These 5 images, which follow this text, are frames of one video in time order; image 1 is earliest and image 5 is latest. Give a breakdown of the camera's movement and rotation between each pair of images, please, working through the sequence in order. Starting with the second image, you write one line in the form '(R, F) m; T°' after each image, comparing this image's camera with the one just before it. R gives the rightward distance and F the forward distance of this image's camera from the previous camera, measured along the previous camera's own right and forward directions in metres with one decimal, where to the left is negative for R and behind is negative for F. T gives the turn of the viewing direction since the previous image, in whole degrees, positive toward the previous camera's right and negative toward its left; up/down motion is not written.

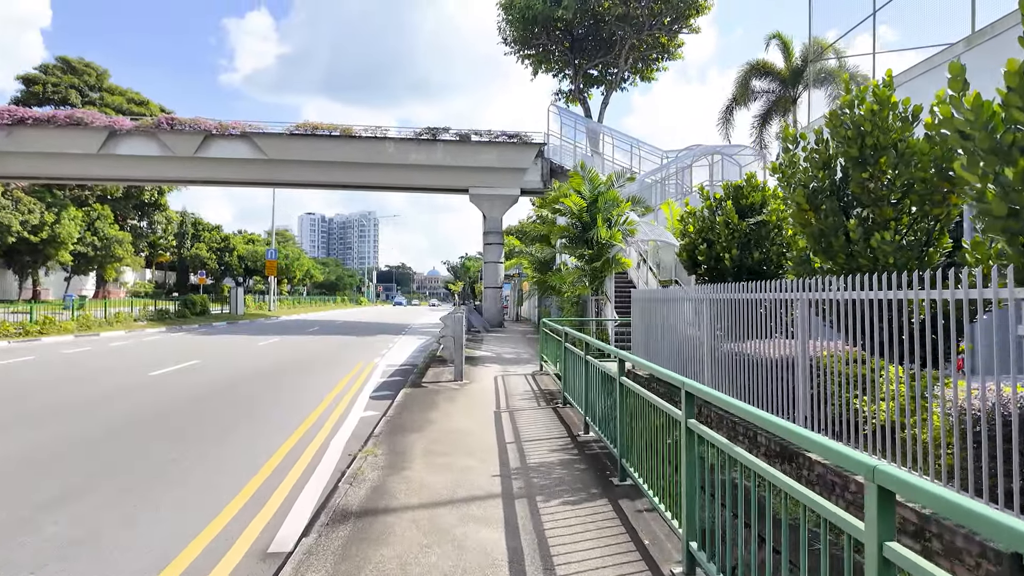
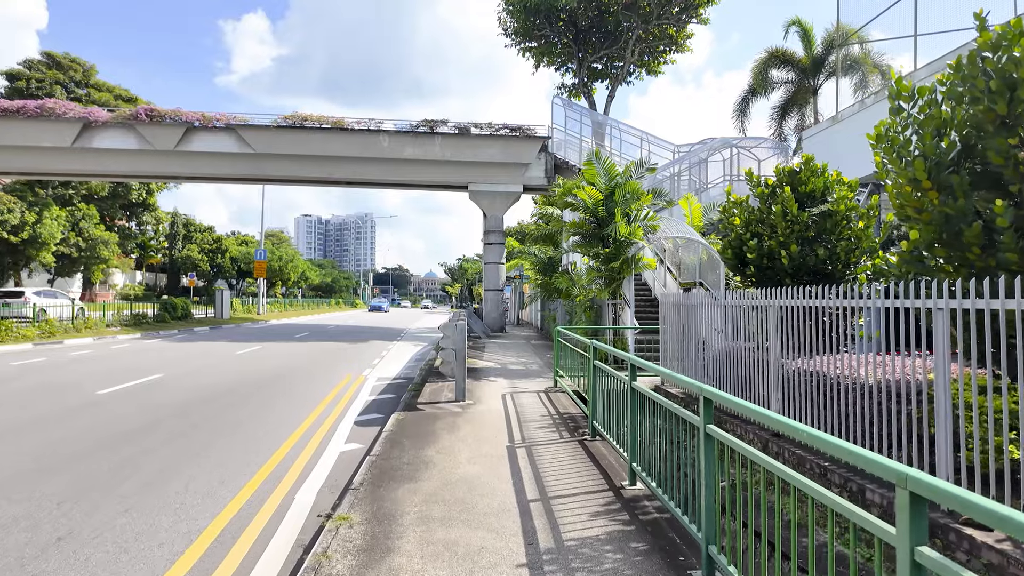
(-0.2, +1.5) m; 0°
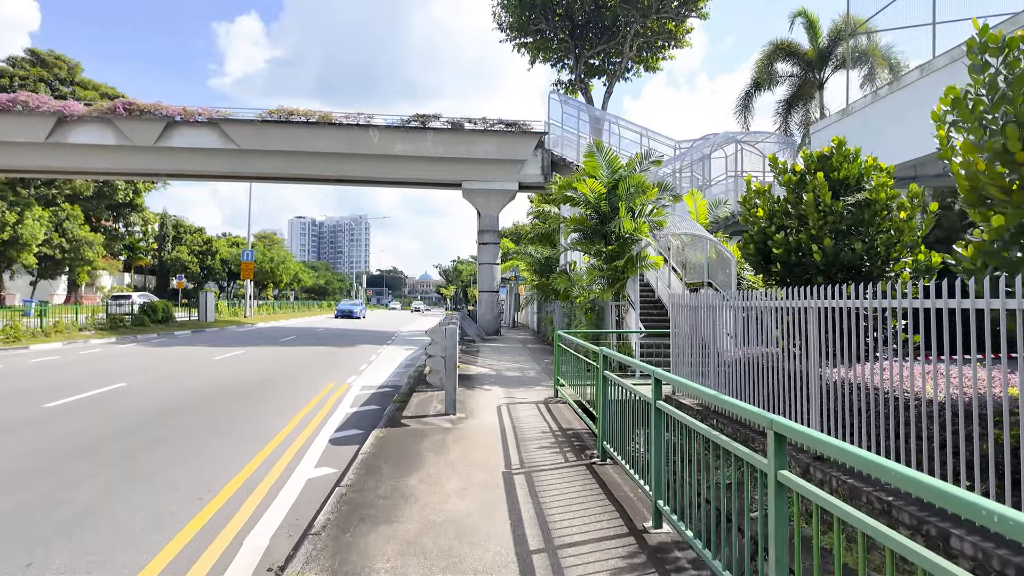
(0.0, +0.9) m; 0°
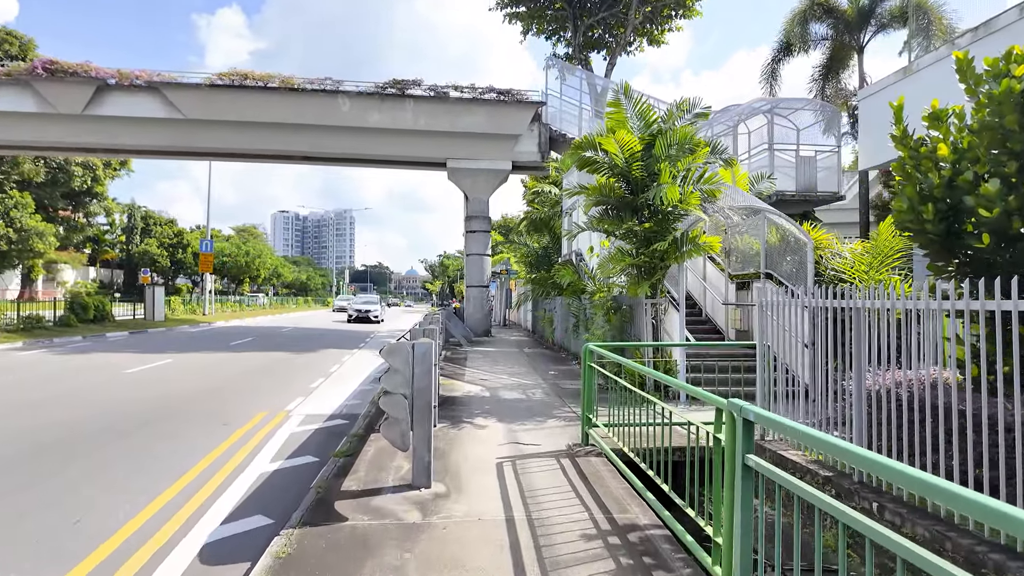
(-0.2, +2.9) m; +1°
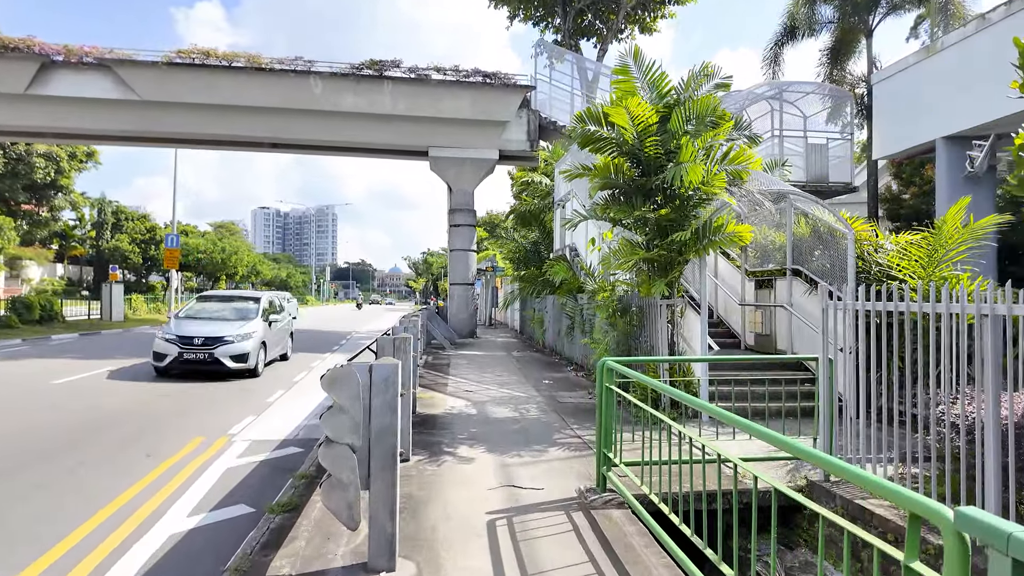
(-0.1, +1.3) m; +2°
